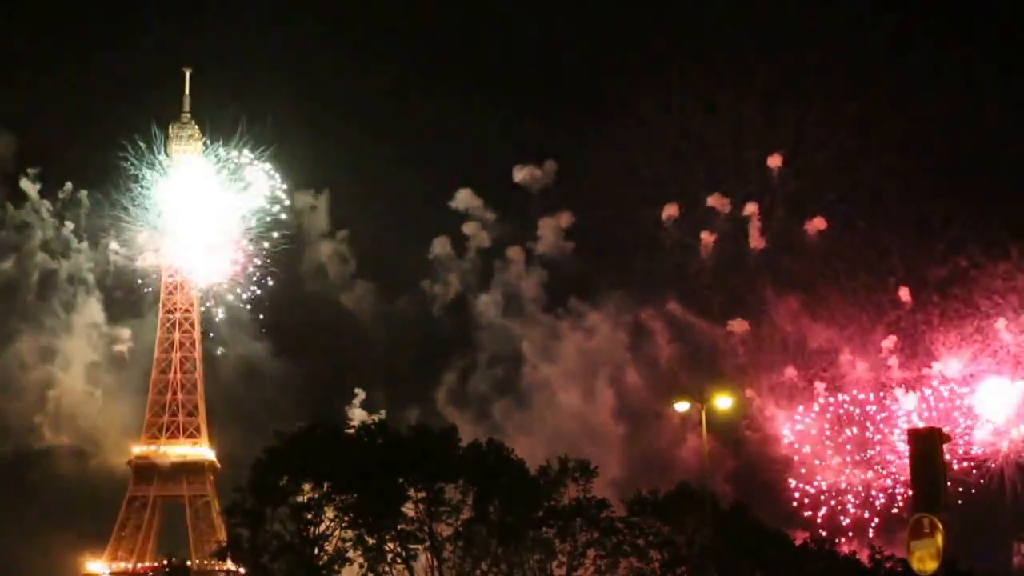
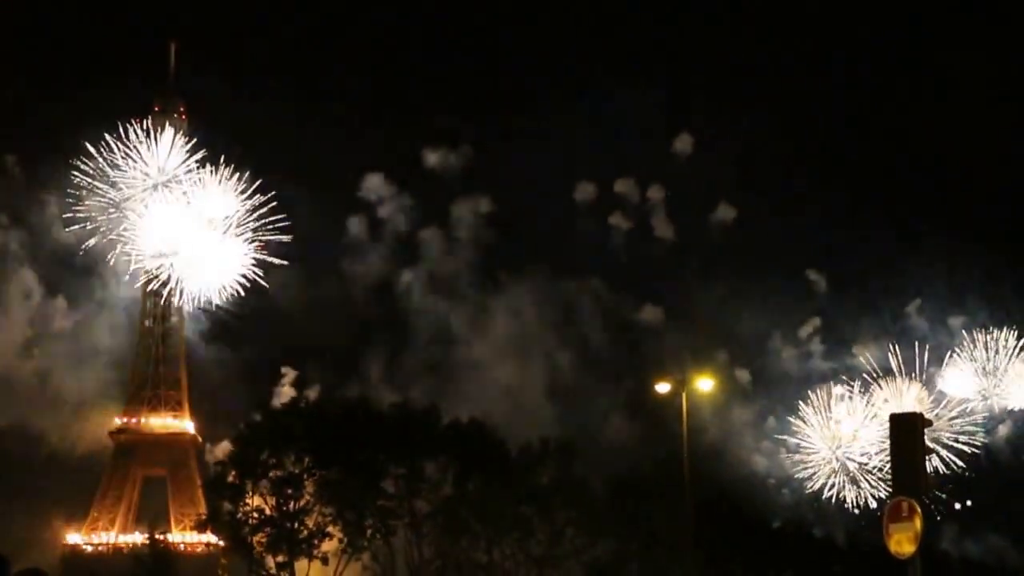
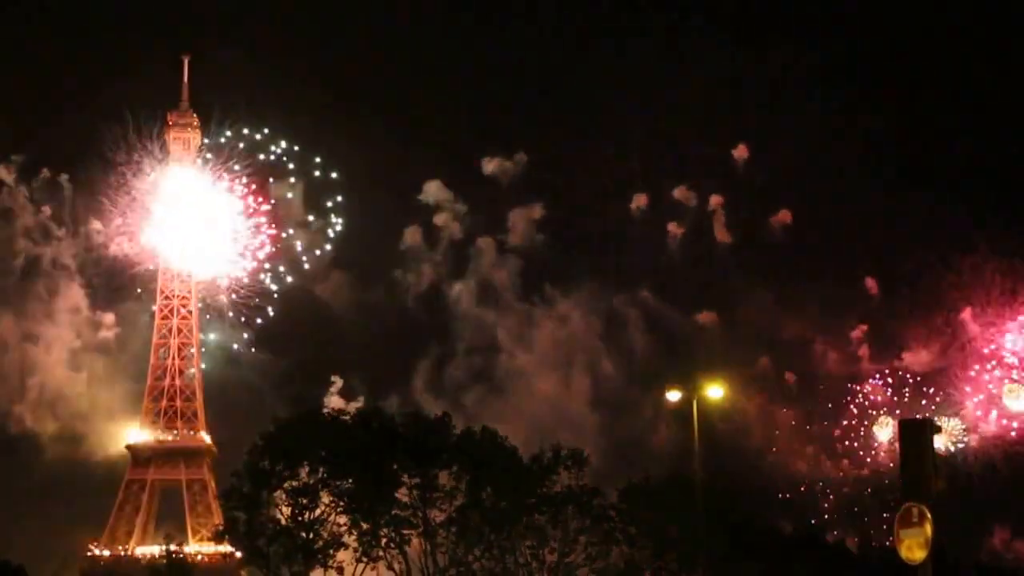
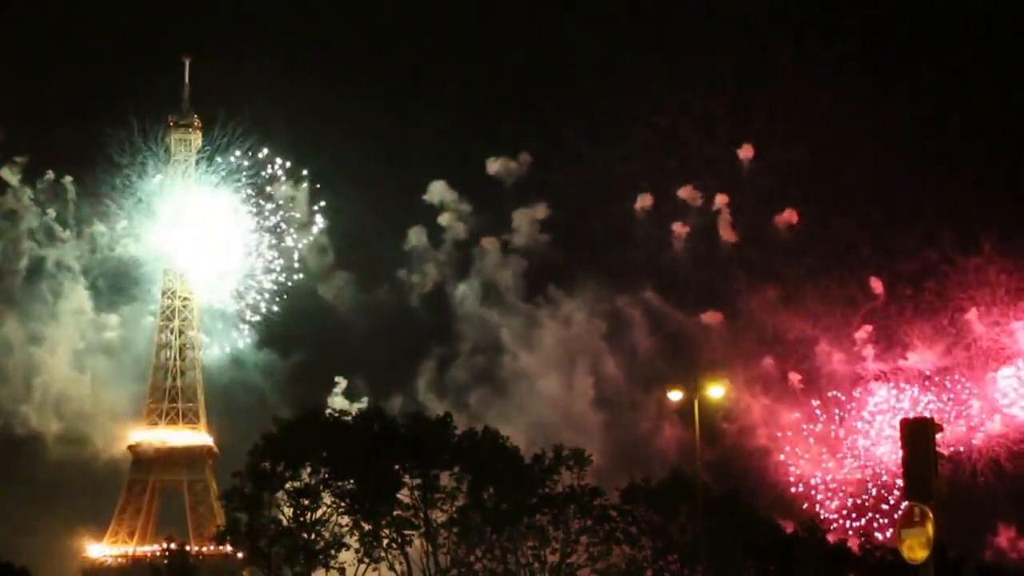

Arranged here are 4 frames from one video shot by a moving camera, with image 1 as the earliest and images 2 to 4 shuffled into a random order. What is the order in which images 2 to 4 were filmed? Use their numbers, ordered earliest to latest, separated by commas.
4, 3, 2
